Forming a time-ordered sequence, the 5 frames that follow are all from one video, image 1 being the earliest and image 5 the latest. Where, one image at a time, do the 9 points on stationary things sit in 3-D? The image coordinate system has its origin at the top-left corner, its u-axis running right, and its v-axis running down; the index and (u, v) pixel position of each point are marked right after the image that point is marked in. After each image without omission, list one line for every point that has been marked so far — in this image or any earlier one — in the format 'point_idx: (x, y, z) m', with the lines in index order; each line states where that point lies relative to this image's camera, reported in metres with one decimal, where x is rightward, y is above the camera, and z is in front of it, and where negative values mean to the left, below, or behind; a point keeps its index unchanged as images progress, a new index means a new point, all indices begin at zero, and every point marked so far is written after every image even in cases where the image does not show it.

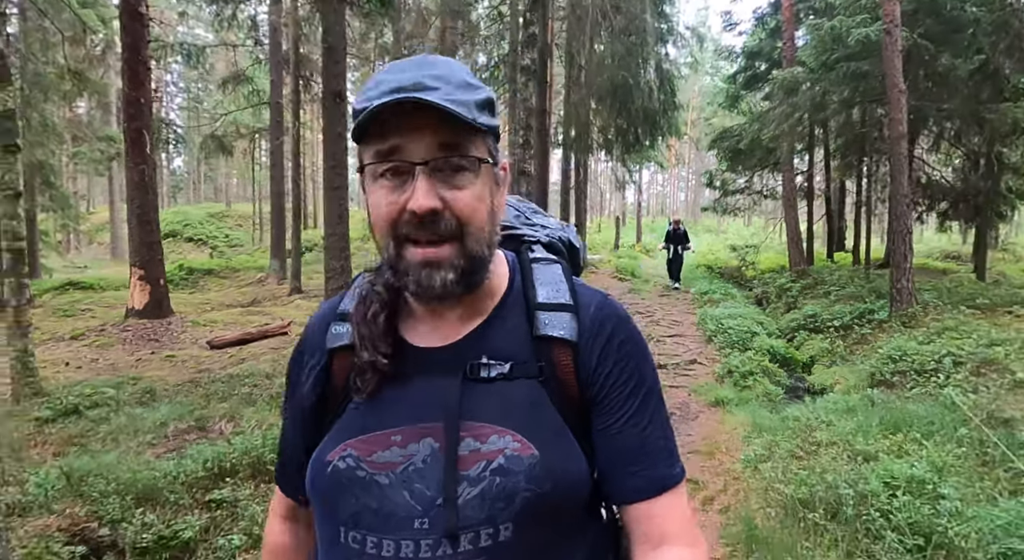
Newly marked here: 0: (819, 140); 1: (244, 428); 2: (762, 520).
0: (+8.6, +3.9, +18.8) m
1: (-2.6, -1.4, +6.5) m
2: (+1.5, -1.4, +4.0) m
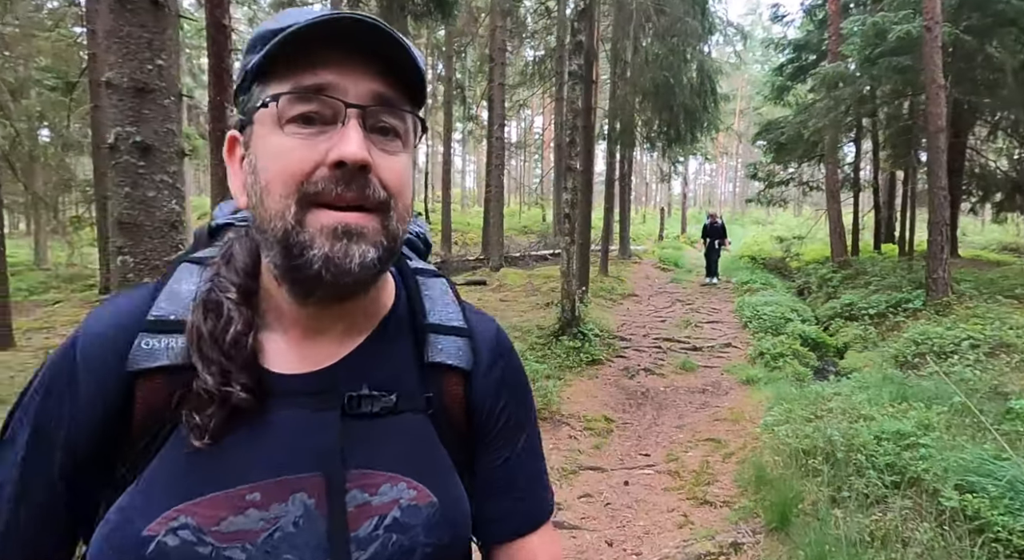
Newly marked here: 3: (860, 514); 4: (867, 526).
0: (+10.0, +4.2, +19.0) m
1: (-2.1, -1.2, +7.6) m
2: (+1.8, -1.3, +4.8) m
3: (+1.9, -1.3, +3.8) m
4: (+1.9, -1.3, +3.6) m
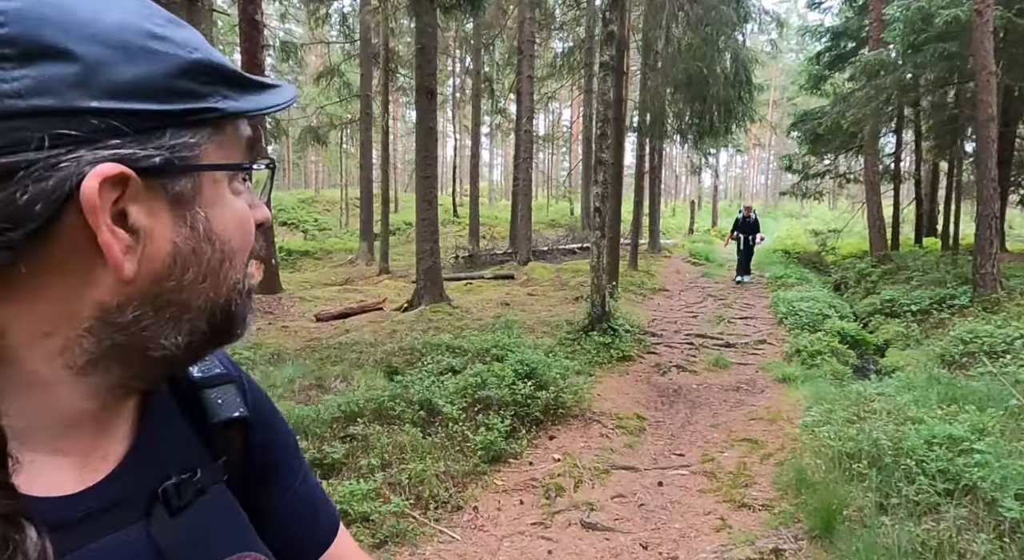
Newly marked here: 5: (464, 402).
0: (+10.8, +4.3, +18.4) m
1: (-1.7, -1.2, +7.5) m
2: (+2.1, -1.3, +4.6) m
3: (+2.1, -1.3, +3.6) m
4: (+2.1, -1.3, +3.4) m
5: (-0.4, -1.1, +6.3) m
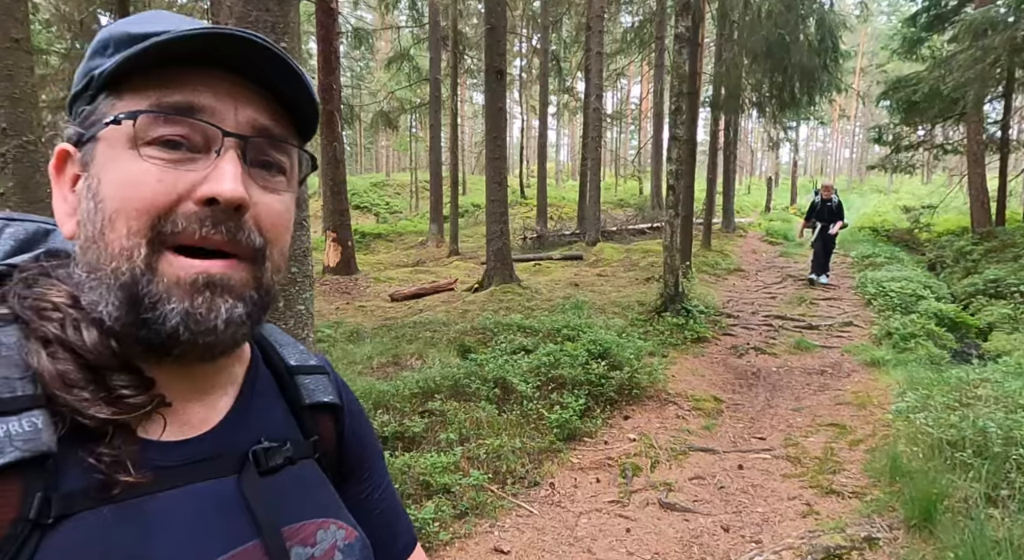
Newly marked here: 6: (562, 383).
0: (+12.6, +4.8, +17.1) m
1: (-0.9, -0.9, +7.6) m
2: (+2.6, -1.1, +4.4) m
3: (+2.5, -1.2, +3.3) m
4: (+2.4, -1.2, +3.2) m
5: (+0.2, -0.9, +6.3) m
6: (+0.5, -1.0, +6.4) m
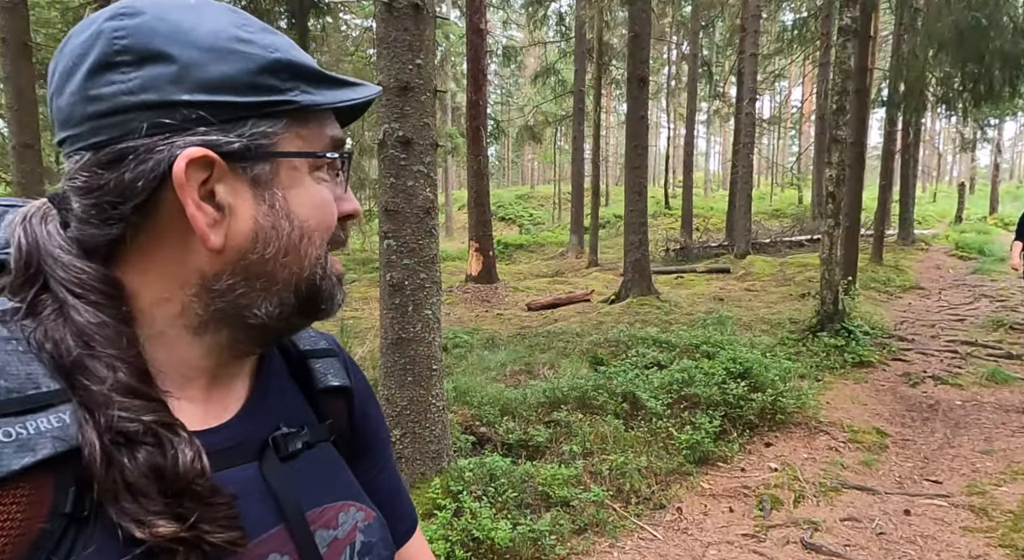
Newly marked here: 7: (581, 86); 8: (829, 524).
0: (+15.8, +4.2, +13.8) m
1: (+0.5, -1.0, +7.3) m
2: (+3.2, -1.2, +3.4) m
3: (+2.9, -1.2, +2.4) m
4: (+2.8, -1.2, +2.3) m
5: (+1.3, -1.0, +5.8) m
6: (+1.6, -1.1, +5.8) m
7: (+2.0, +5.8, +19.9) m
8: (+2.0, -1.6, +4.2) m
